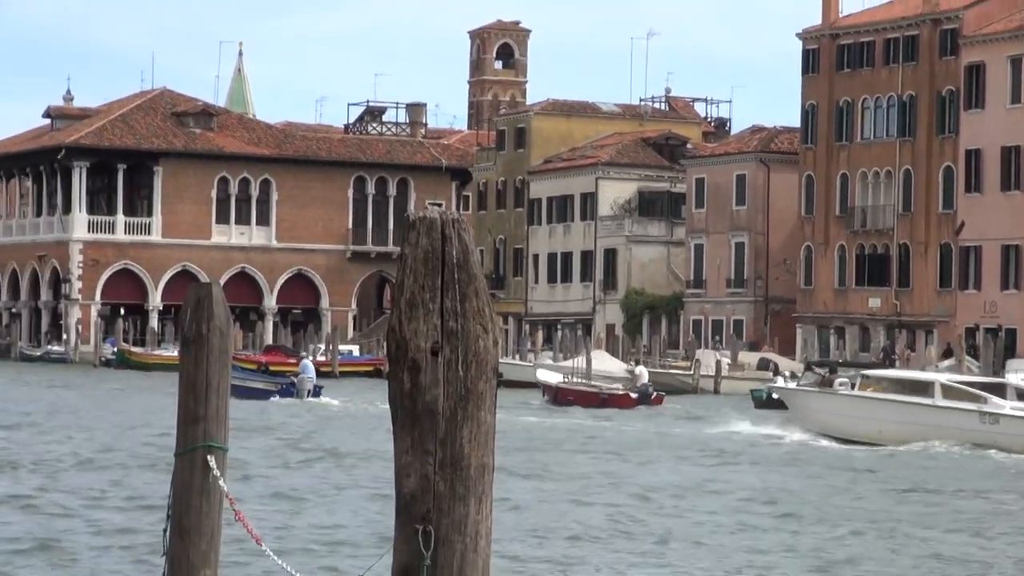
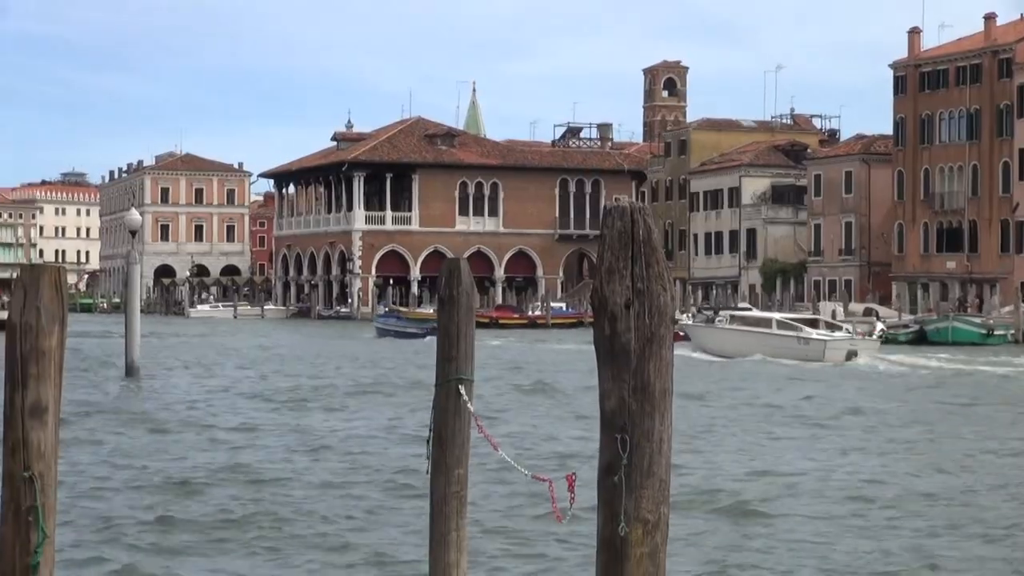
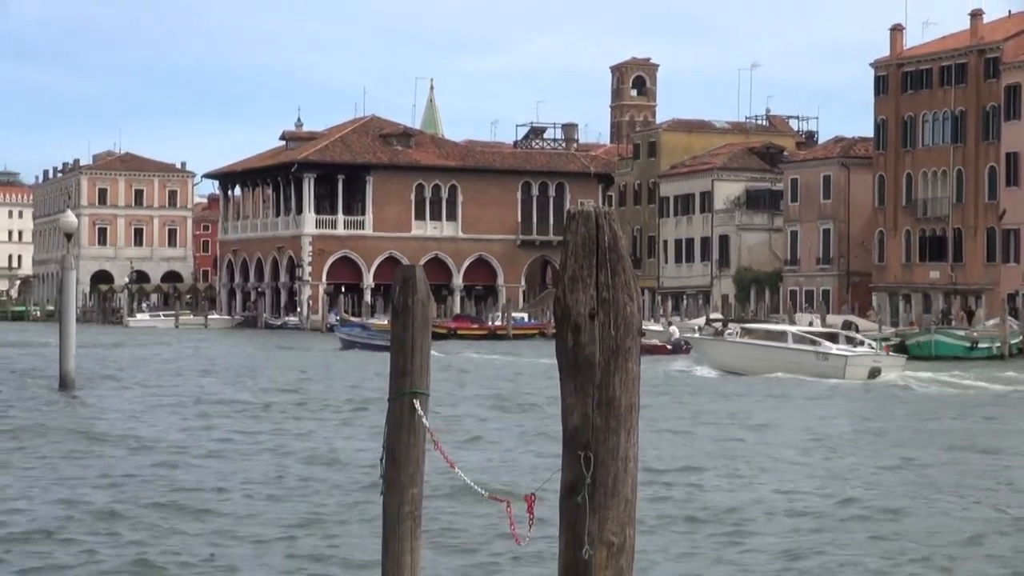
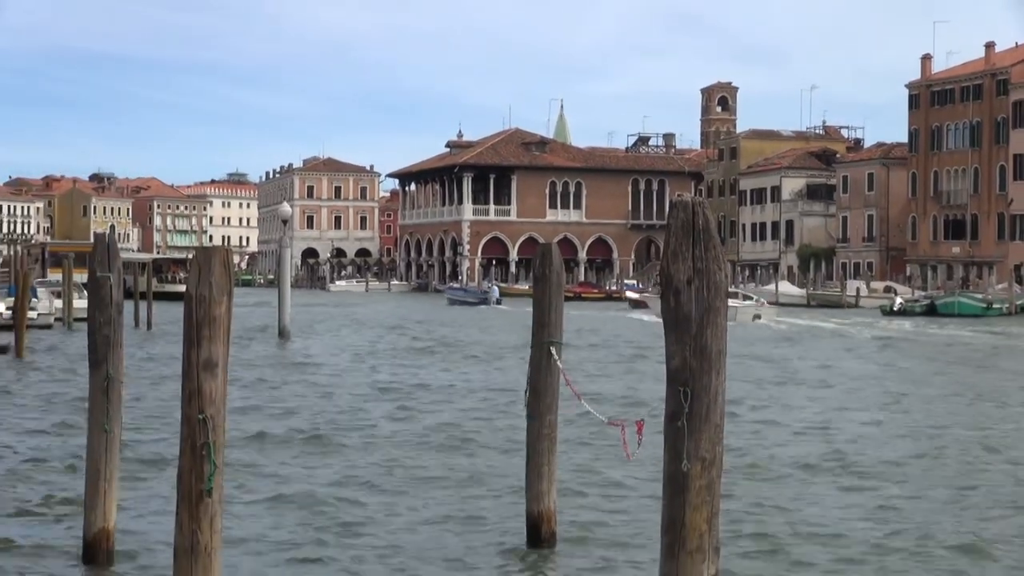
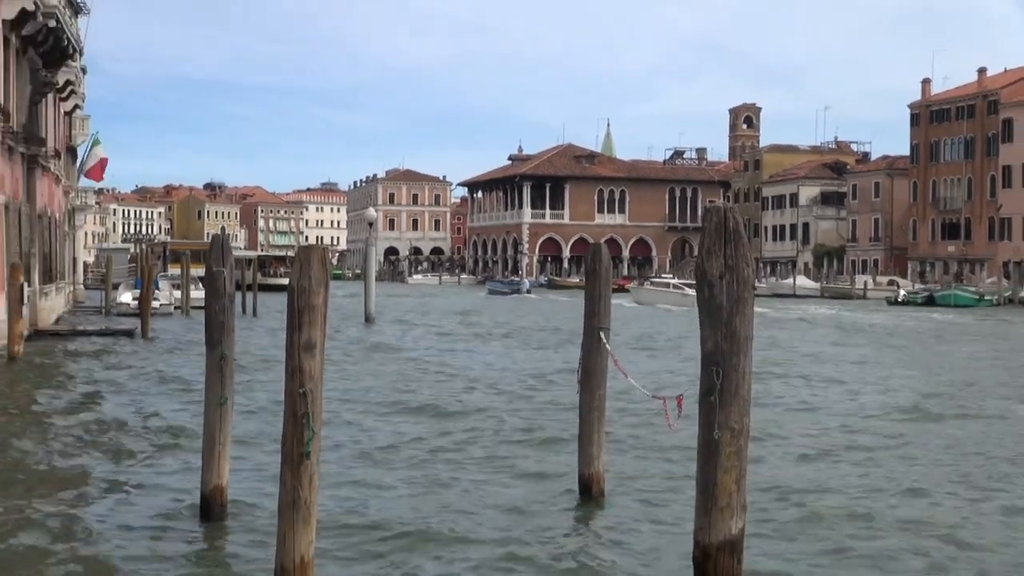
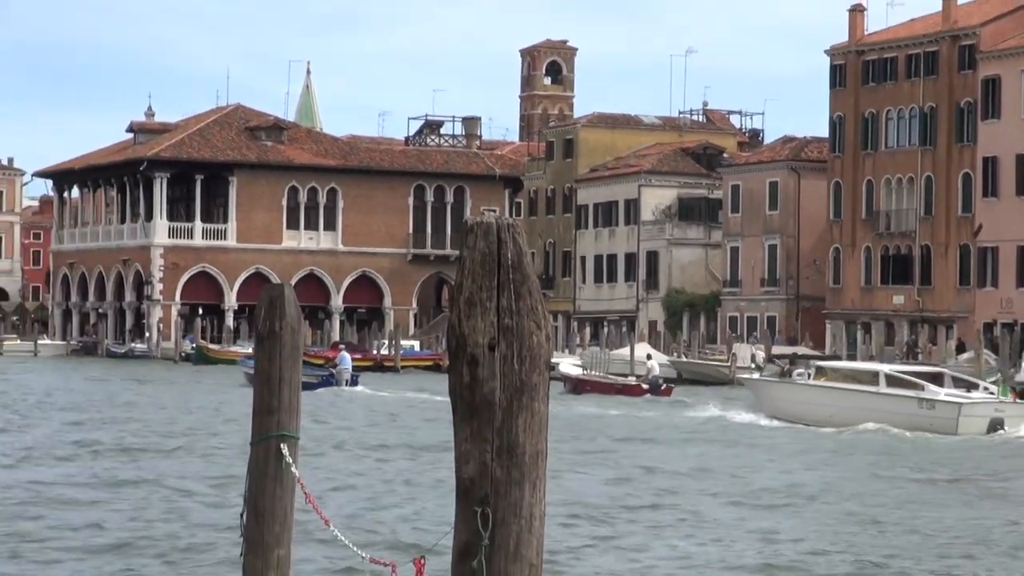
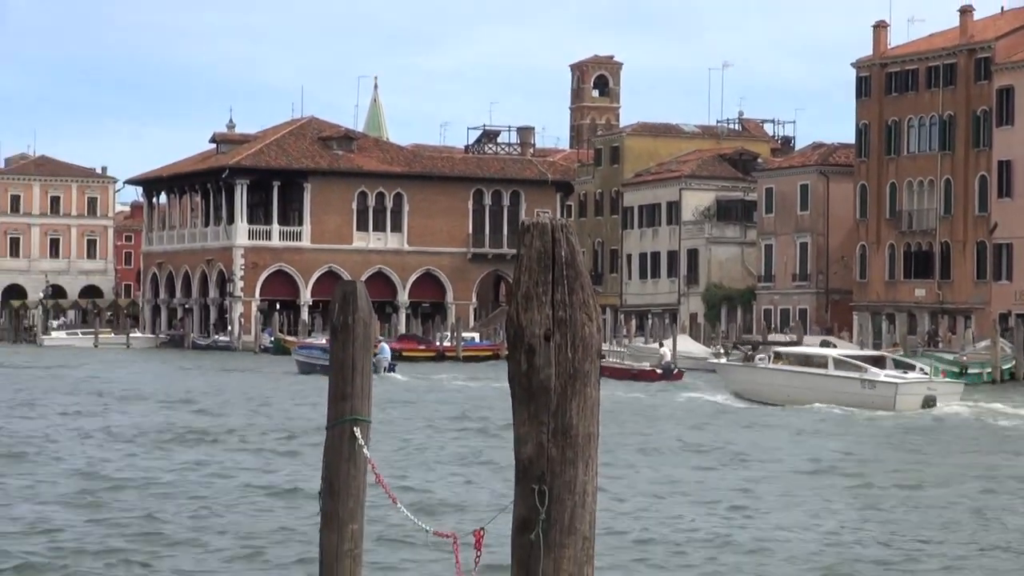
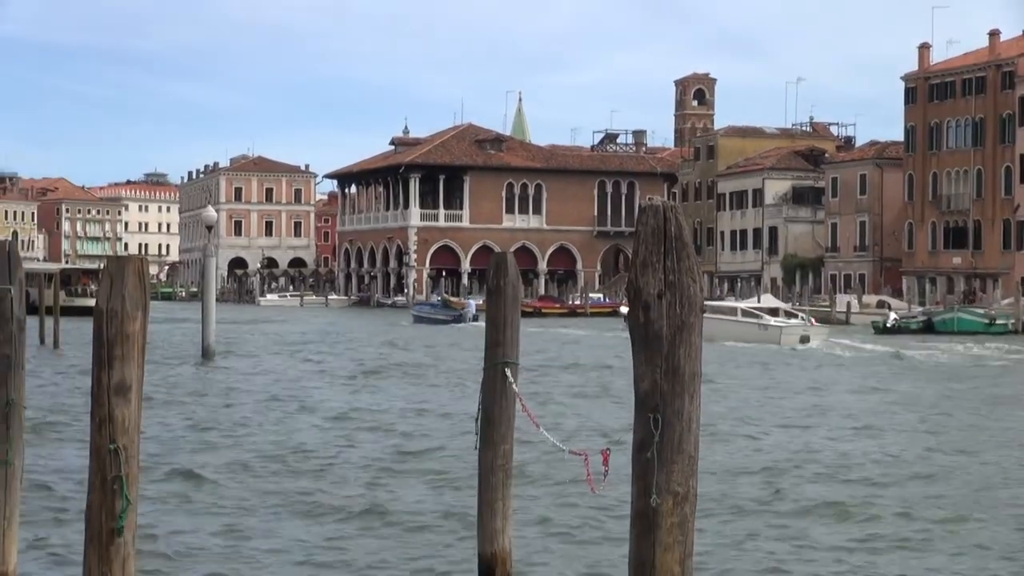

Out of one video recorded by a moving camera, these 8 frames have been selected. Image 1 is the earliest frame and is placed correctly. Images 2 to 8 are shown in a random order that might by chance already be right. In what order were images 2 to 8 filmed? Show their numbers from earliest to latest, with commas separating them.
6, 7, 3, 2, 8, 4, 5
